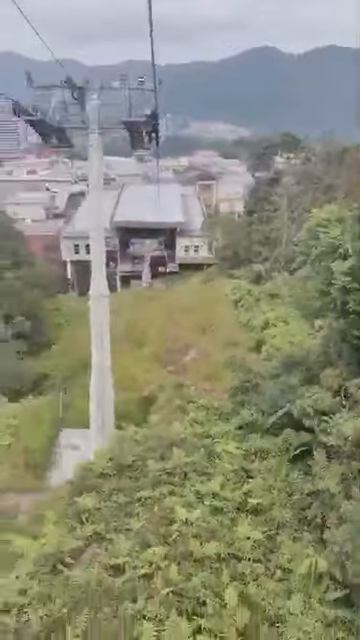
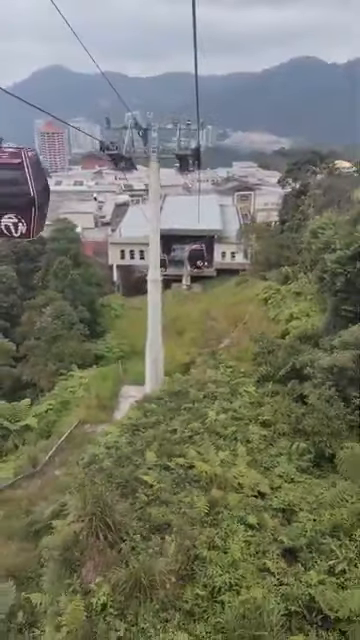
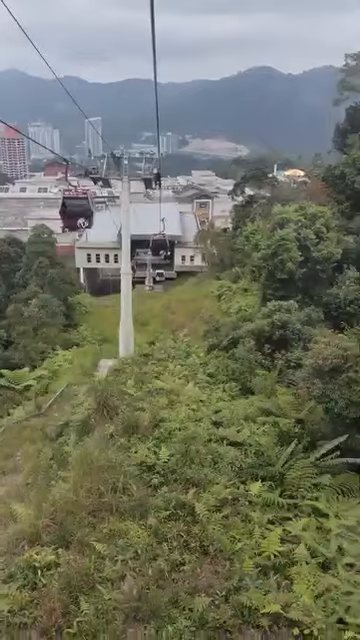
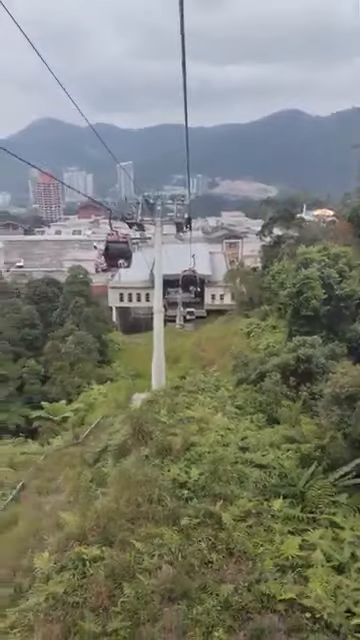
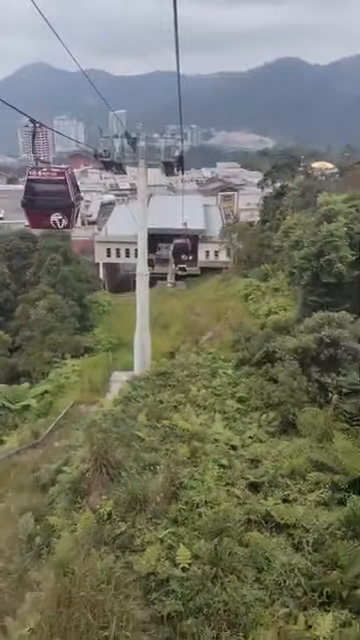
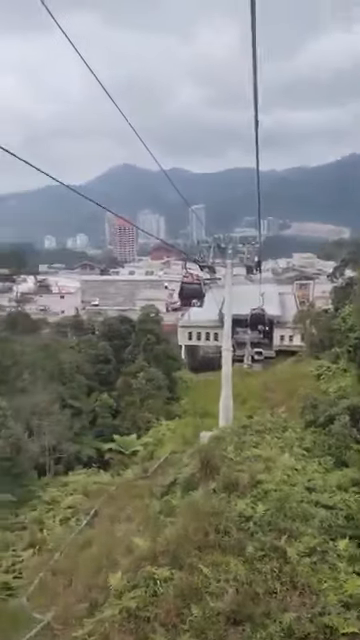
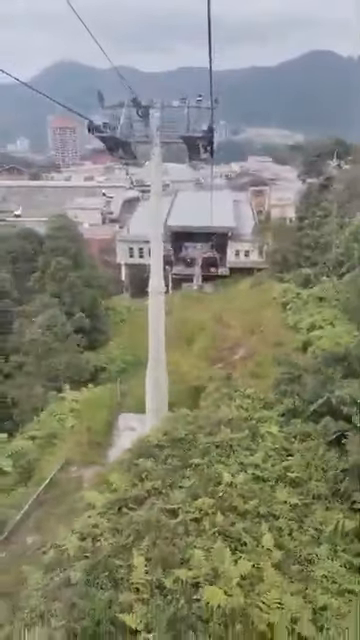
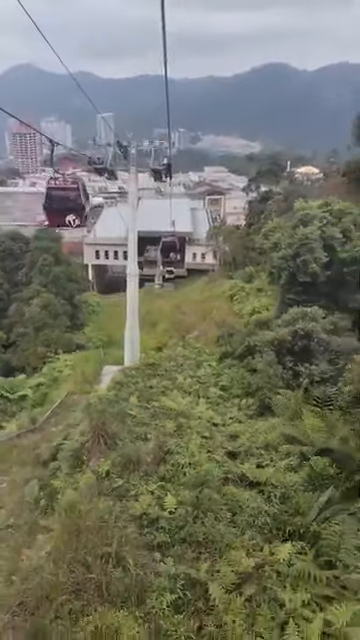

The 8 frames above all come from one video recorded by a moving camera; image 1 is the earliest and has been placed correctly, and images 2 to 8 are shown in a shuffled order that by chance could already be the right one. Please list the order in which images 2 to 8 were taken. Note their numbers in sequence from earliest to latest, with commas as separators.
7, 2, 5, 8, 3, 4, 6
